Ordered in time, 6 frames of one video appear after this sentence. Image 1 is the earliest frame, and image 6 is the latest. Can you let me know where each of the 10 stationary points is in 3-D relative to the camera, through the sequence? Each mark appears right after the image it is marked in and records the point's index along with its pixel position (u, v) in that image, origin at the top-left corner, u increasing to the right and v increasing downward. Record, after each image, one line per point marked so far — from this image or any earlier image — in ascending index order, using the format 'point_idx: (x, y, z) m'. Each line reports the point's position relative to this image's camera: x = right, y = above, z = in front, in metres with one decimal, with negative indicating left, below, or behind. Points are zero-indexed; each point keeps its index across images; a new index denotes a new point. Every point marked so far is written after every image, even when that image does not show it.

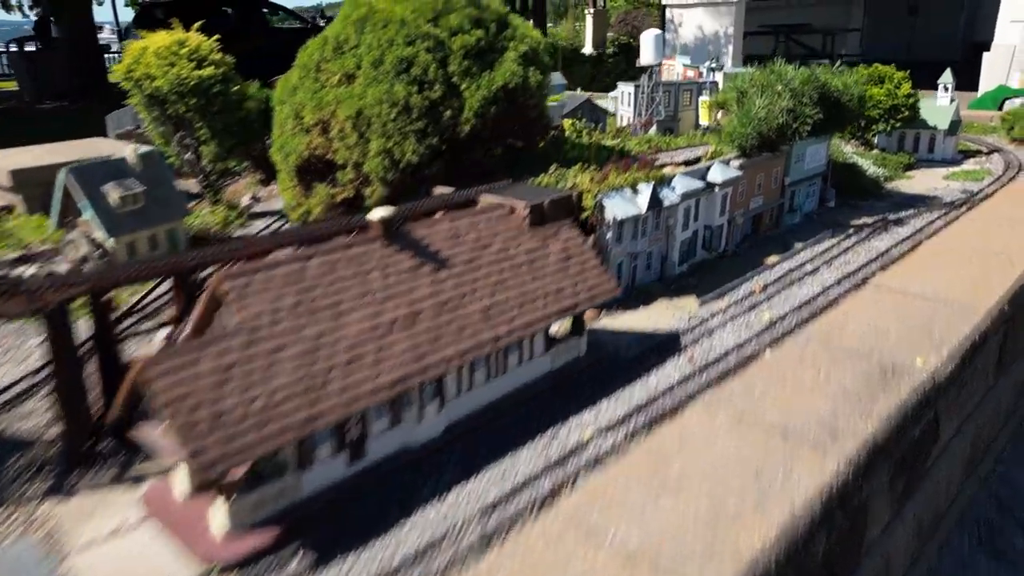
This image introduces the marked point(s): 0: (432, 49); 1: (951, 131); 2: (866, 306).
0: (-0.3, +1.0, +3.1) m
1: (+3.2, +1.1, +5.4) m
2: (+1.3, -0.1, +2.6) m
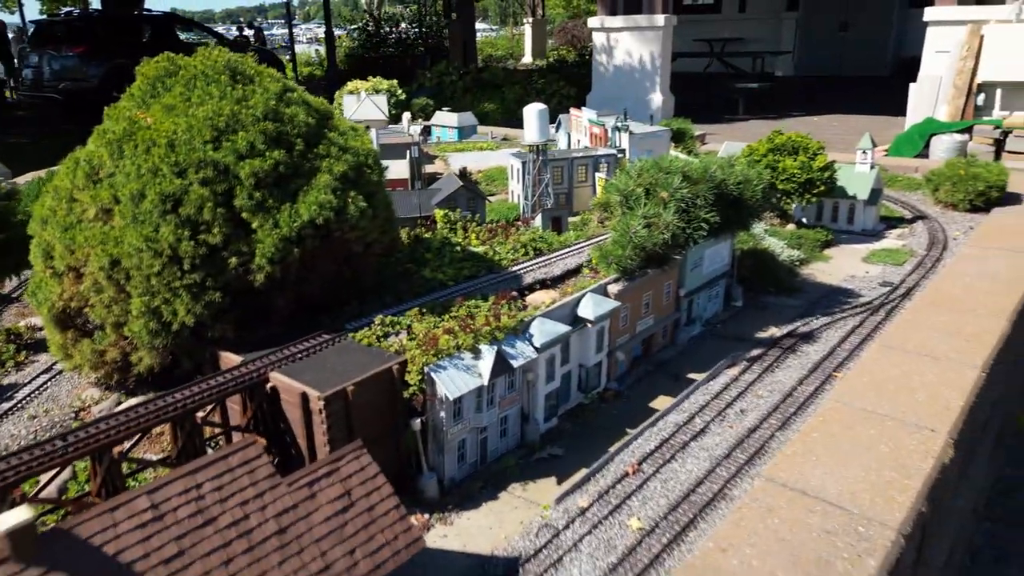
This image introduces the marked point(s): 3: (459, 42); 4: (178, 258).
0: (-1.0, +0.4, +2.4) m
1: (+2.4, +0.6, +4.9) m
2: (+0.7, -0.6, +2.1) m
3: (-1.2, +5.5, +16.6) m
4: (-1.0, +0.1, +2.3) m
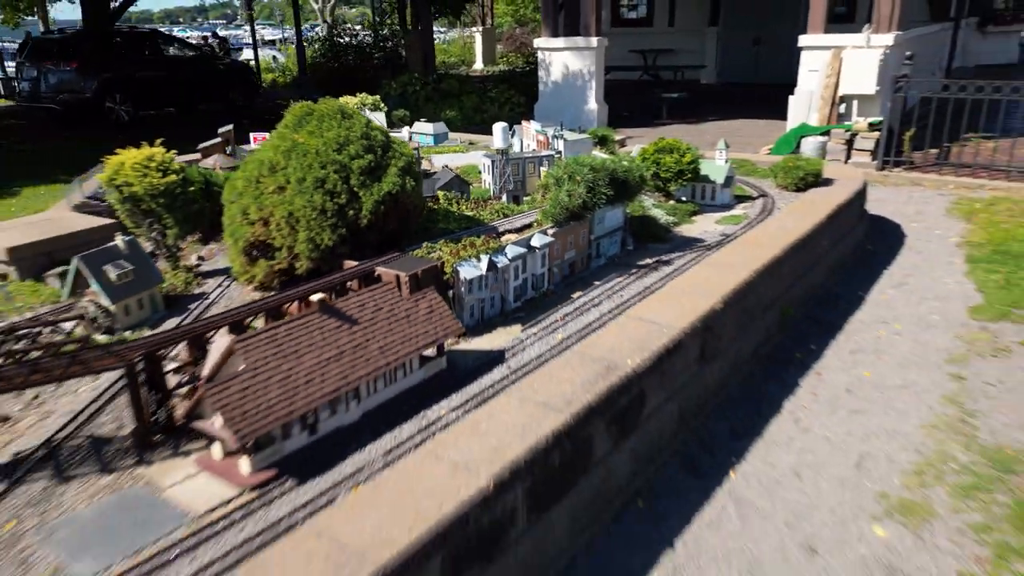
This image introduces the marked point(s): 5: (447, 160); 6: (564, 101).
0: (-1.1, +0.7, +4.6) m
1: (+2.1, +1.0, +7.3) m
2: (+0.6, -0.2, +4.4) m
3: (-2.3, +5.9, +18.8) m
4: (-1.1, +0.5, +4.5) m
5: (-0.7, +1.5, +8.4) m
6: (+1.2, +3.8, +15.2) m
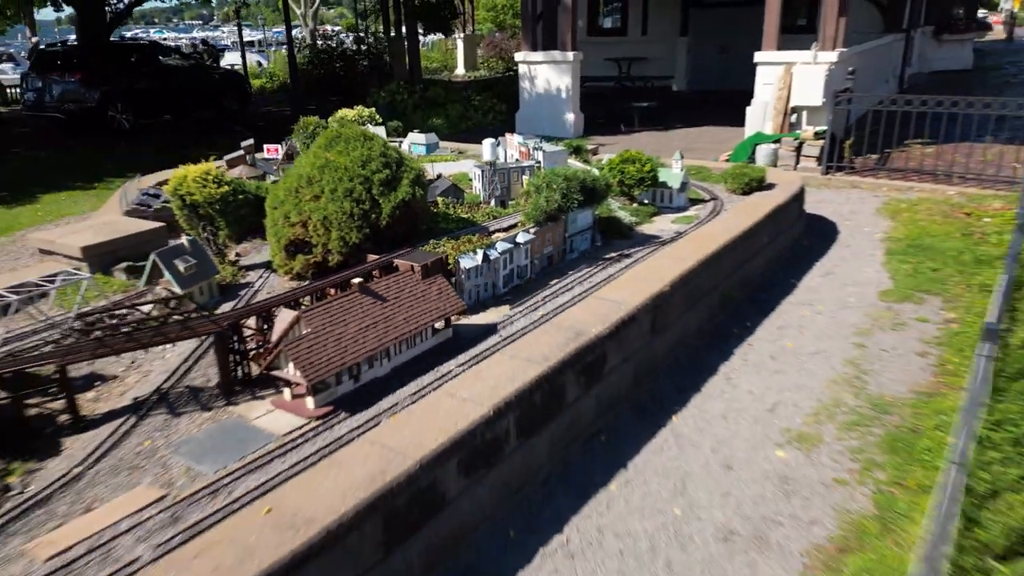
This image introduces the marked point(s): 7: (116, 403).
0: (-1.2, +0.8, +5.8) m
1: (+1.9, +1.1, +8.5) m
2: (+0.6, -0.1, +5.6) m
3: (-2.8, +5.9, +19.9) m
4: (-1.2, +0.6, +5.7) m
5: (-0.9, +1.5, +9.6) m
6: (+0.8, +3.9, +16.4) m
7: (-2.4, -0.7, +4.5) m
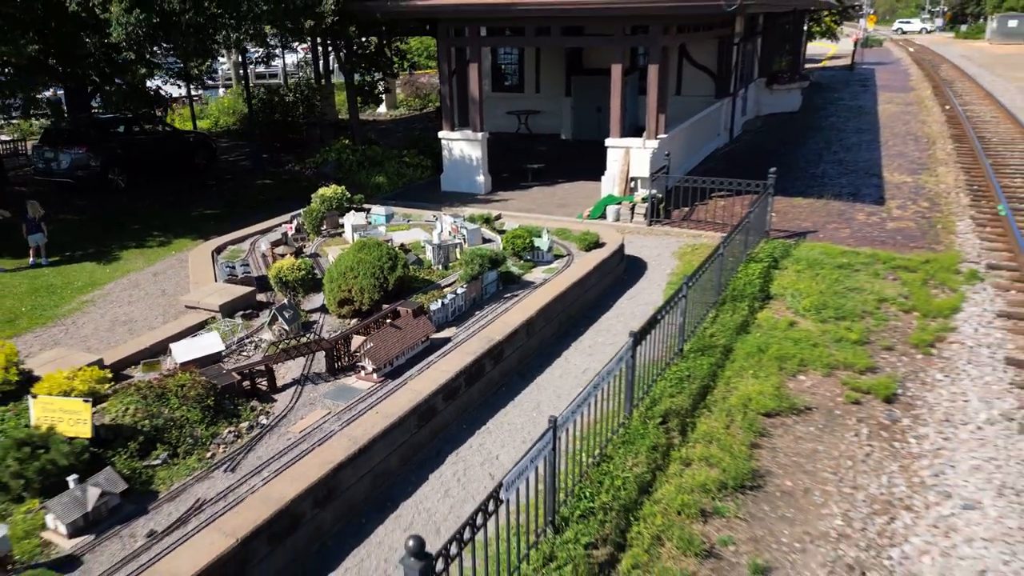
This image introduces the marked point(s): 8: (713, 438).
0: (-2.1, +0.3, +11.5) m
1: (+0.7, +0.7, +14.6) m
2: (-0.3, -0.6, +11.5) m
3: (-5.5, +5.3, +25.3) m
4: (-2.1, 0.0, +11.4) m
5: (-2.3, +1.0, +15.3) m
6: (-1.4, +3.4, +22.2) m
7: (-3.1, -1.3, +10.1) m
8: (+2.6, -1.9, +9.5) m
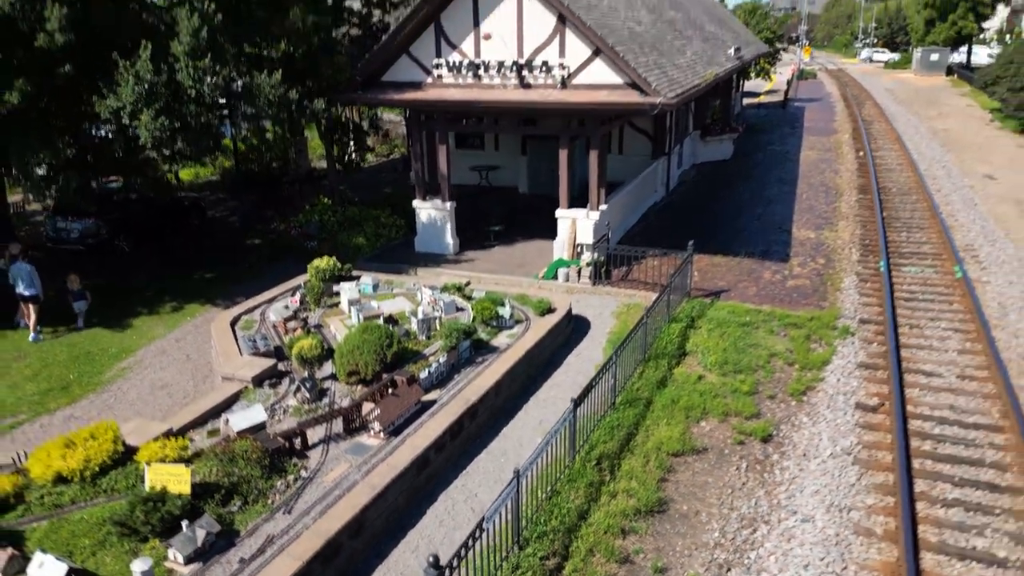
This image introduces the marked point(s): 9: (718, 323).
0: (-2.7, -1.2, +14.8) m
1: (-0.1, -0.8, +18.1) m
2: (-0.9, -2.1, +14.9) m
3: (-6.9, +3.5, +28.5) m
4: (-2.7, -1.5, +14.7) m
5: (-3.1, -0.6, +18.6) m
6: (-2.7, +1.7, +25.6) m
7: (-3.6, -2.8, +13.3) m
8: (+2.2, -3.3, +13.1) m
9: (+5.4, -0.9, +19.5) m
